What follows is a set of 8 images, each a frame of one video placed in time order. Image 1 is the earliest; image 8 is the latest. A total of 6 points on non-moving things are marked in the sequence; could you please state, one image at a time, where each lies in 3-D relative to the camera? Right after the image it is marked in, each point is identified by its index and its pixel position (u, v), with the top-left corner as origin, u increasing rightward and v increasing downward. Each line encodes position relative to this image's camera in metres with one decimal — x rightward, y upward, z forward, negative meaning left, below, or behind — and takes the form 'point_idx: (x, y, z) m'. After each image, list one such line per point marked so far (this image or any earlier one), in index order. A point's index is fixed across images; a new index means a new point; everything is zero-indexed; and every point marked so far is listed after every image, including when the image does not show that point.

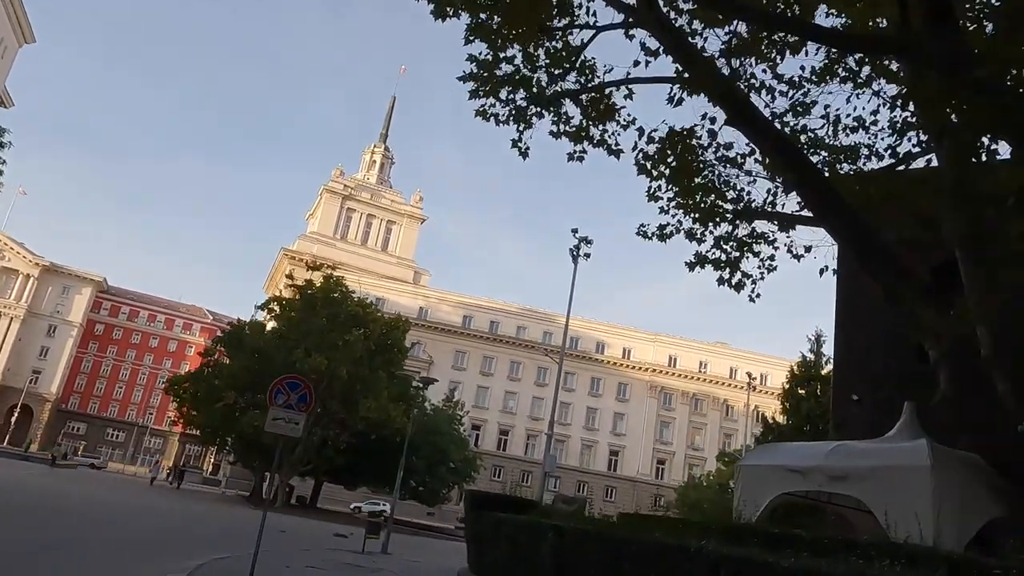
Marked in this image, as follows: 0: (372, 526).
0: (-3.1, -5.0, +16.1) m
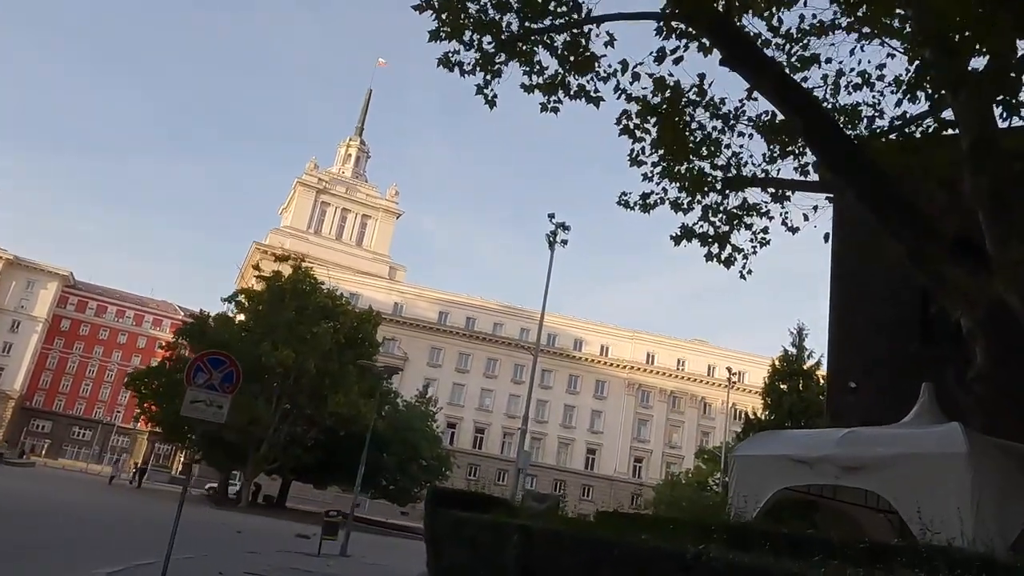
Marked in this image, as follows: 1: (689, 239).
0: (-3.7, -4.7, +15.0) m
1: (+2.3, +0.7, +10.1) m
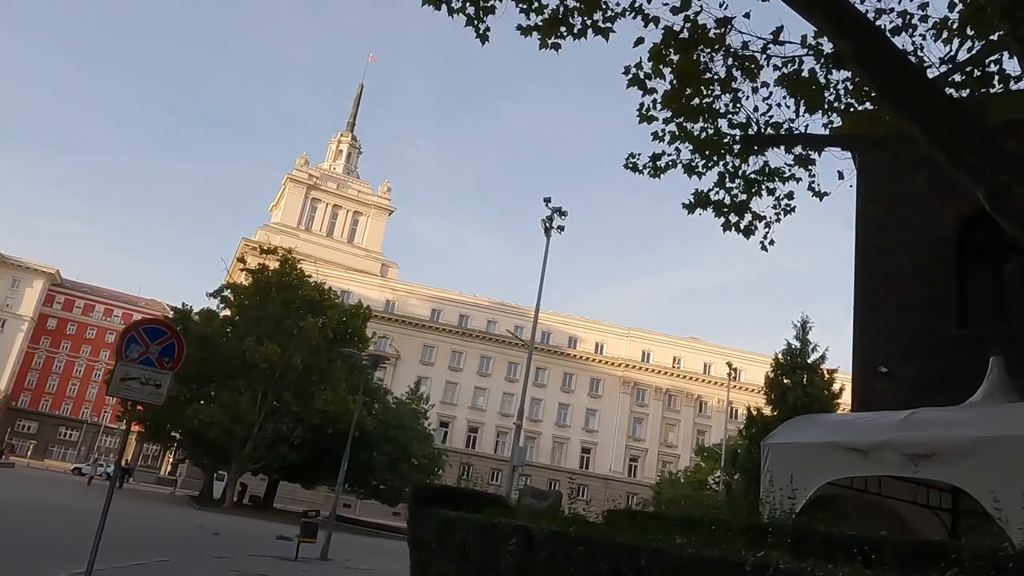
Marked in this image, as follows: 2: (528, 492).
0: (-3.8, -4.4, +13.9) m
1: (+2.3, +1.0, +9.1) m
2: (+0.2, -2.9, +11.0) m
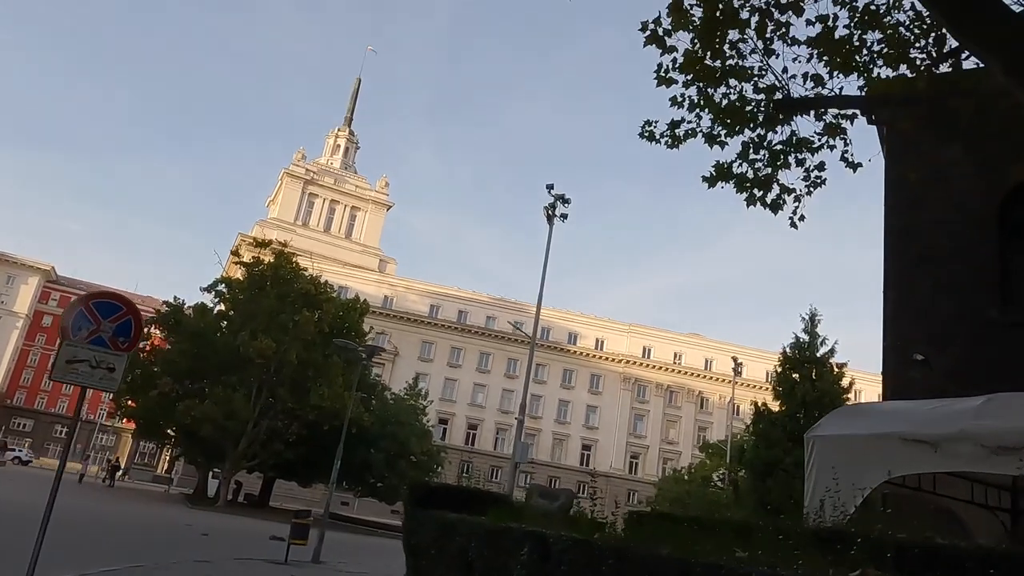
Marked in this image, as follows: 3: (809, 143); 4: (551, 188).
0: (-3.7, -4.2, +13.2) m
1: (+2.3, +1.2, +8.4) m
2: (+0.3, -2.7, +10.3) m
3: (+3.2, +1.5, +8.2) m
4: (+1.0, +2.5, +19.1) m
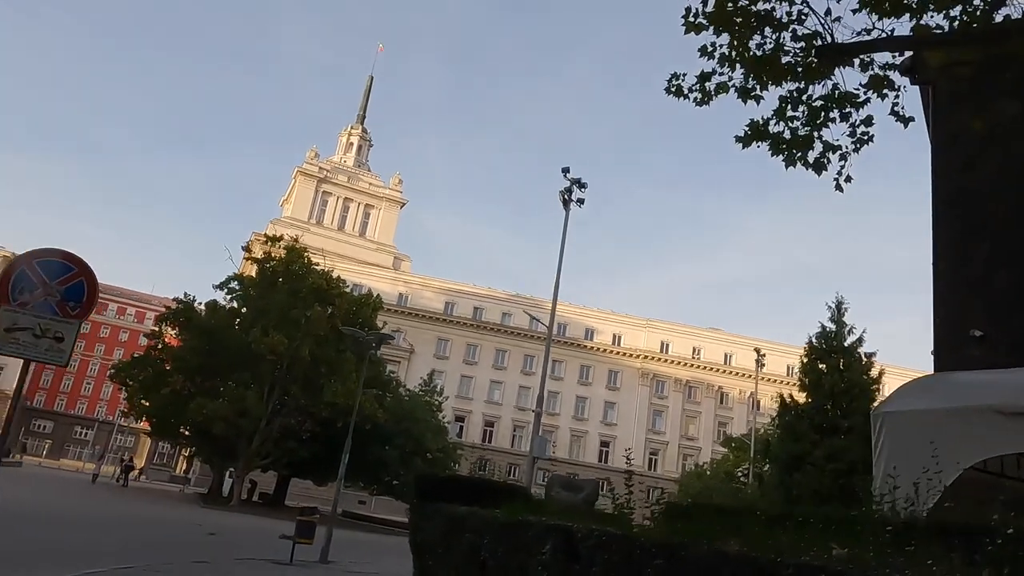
0: (-3.4, -3.9, +12.6) m
1: (+2.5, +1.5, +7.6) m
2: (+0.5, -2.5, +9.6) m
3: (+3.3, +1.8, +7.4) m
4: (+1.3, +2.8, +18.3) m
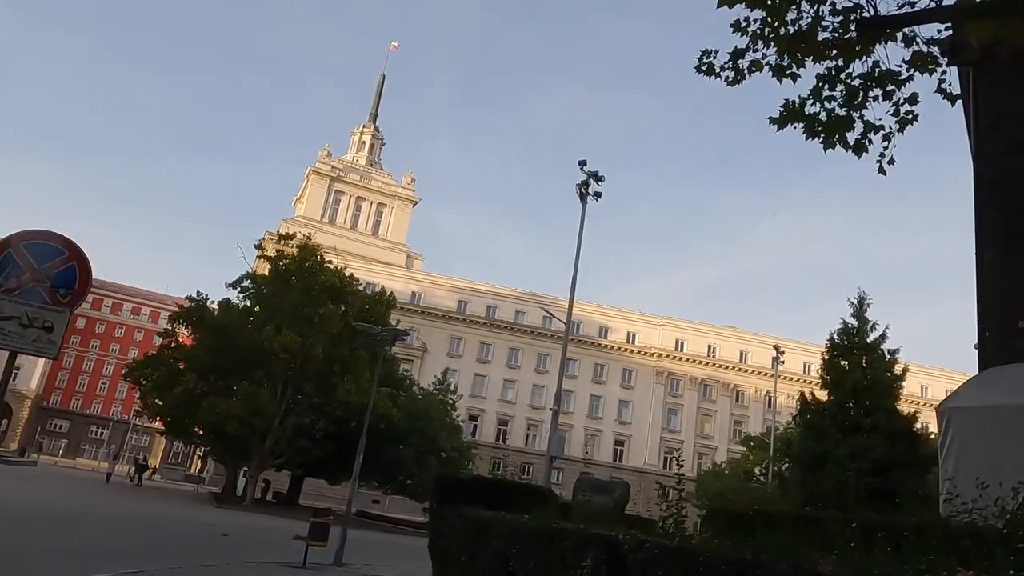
0: (-3.1, -3.9, +12.3) m
1: (+2.7, +1.6, +7.2) m
2: (+0.8, -2.4, +9.2) m
3: (+3.5, +1.9, +7.0) m
4: (+1.7, +2.9, +18.0) m
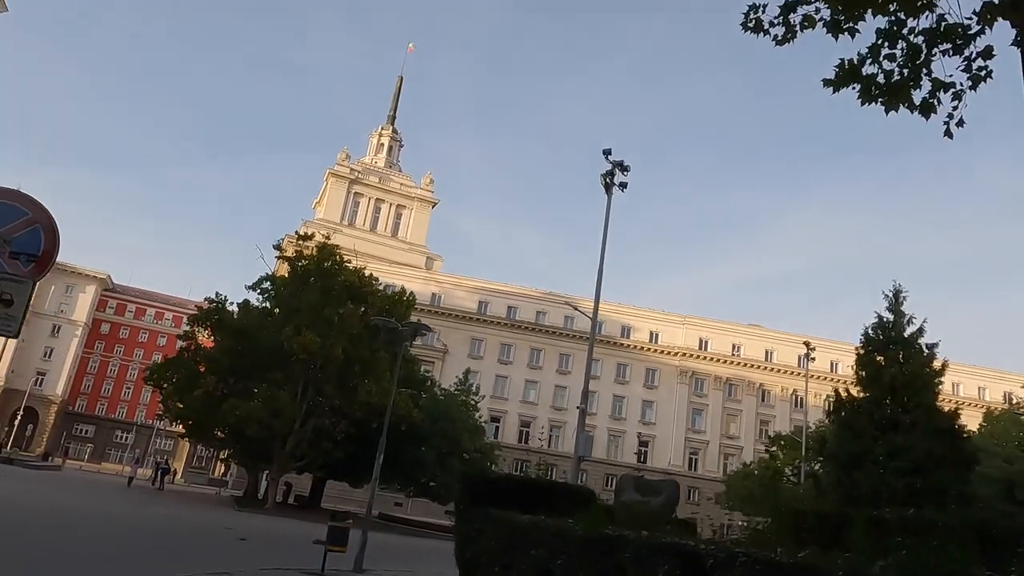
0: (-2.7, -3.8, +11.8) m
1: (+2.9, +1.7, +6.6) m
2: (+1.1, -2.2, +8.6) m
3: (+3.7, +2.1, +6.3) m
4: (+2.2, +3.0, +17.3) m
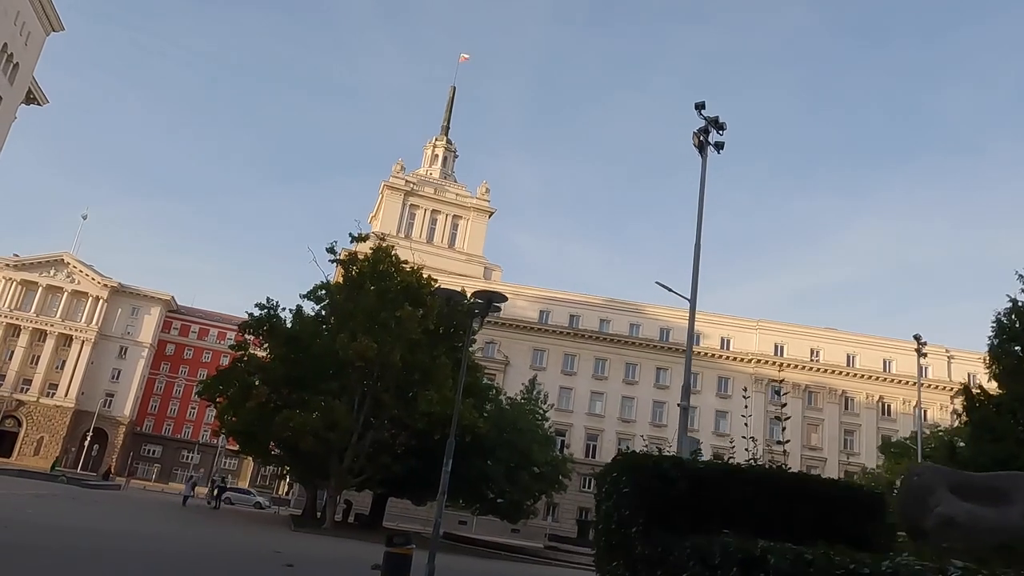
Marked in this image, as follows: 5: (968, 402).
0: (-1.4, -3.4, +9.5) m
1: (+3.6, +2.4, +4.1) m
2: (+2.1, -1.7, +6.1) m
3: (+4.4, +2.8, +3.8) m
4: (+3.7, +3.4, +14.8) m
5: (+12.0, -3.0, +20.0) m
